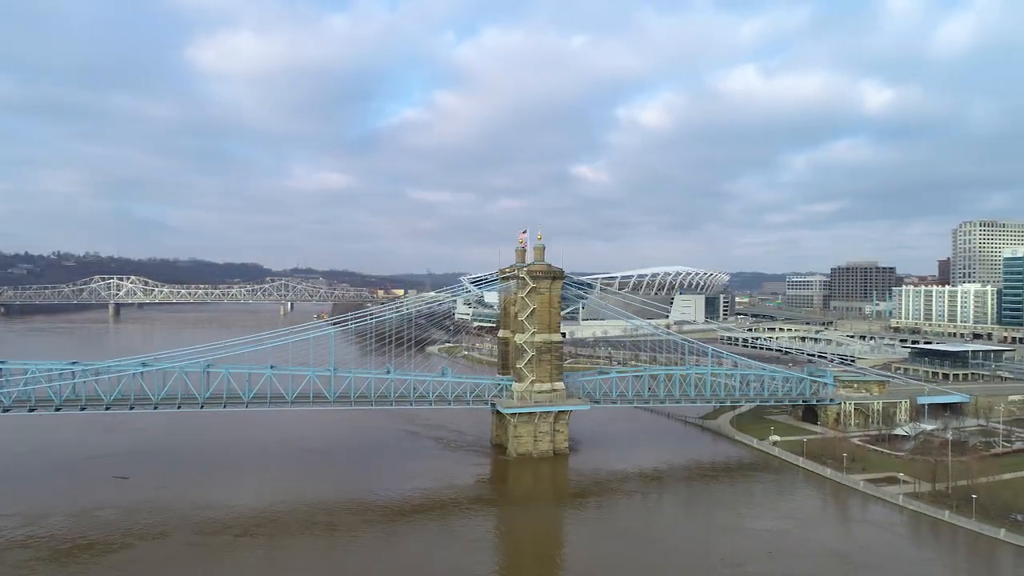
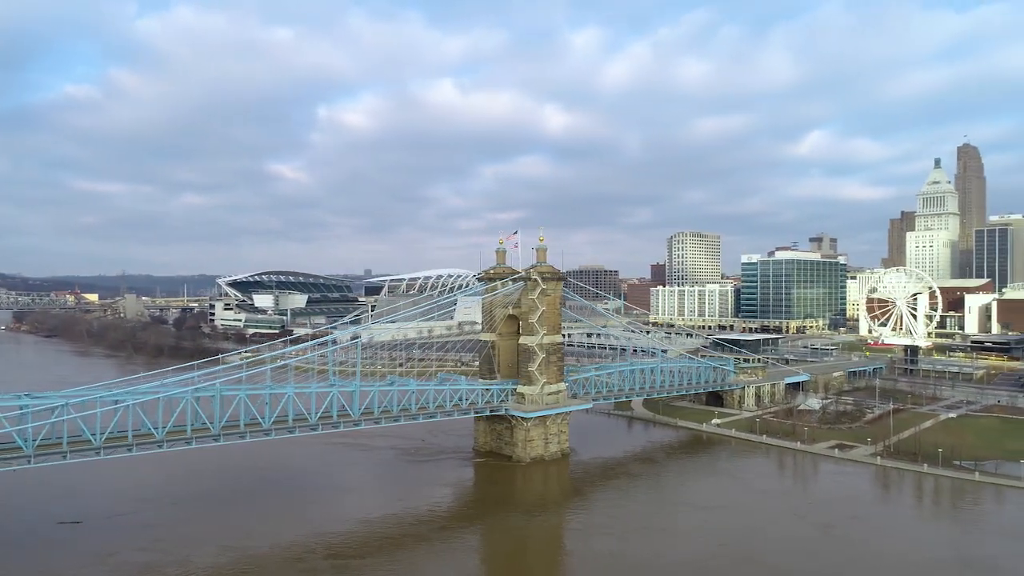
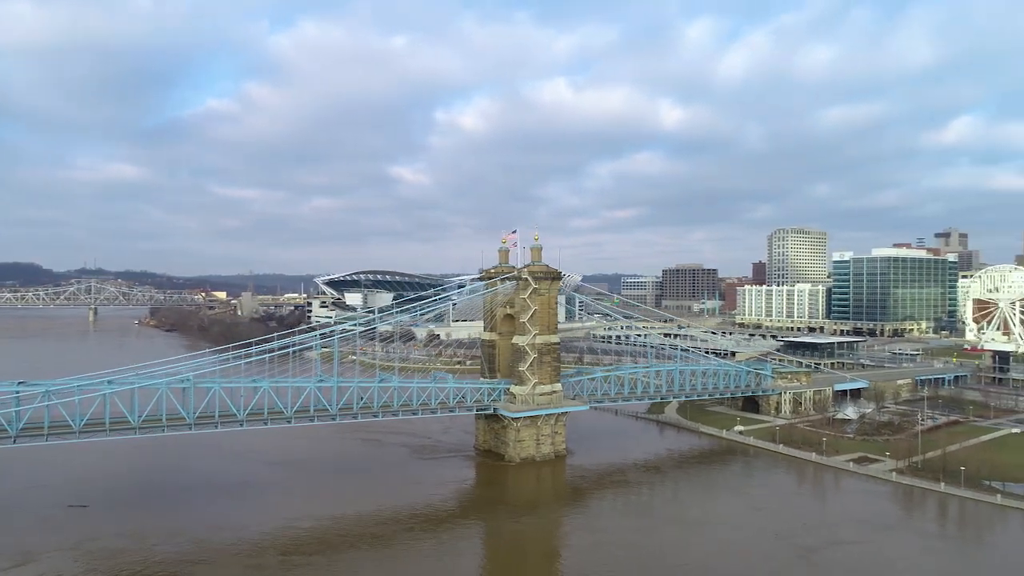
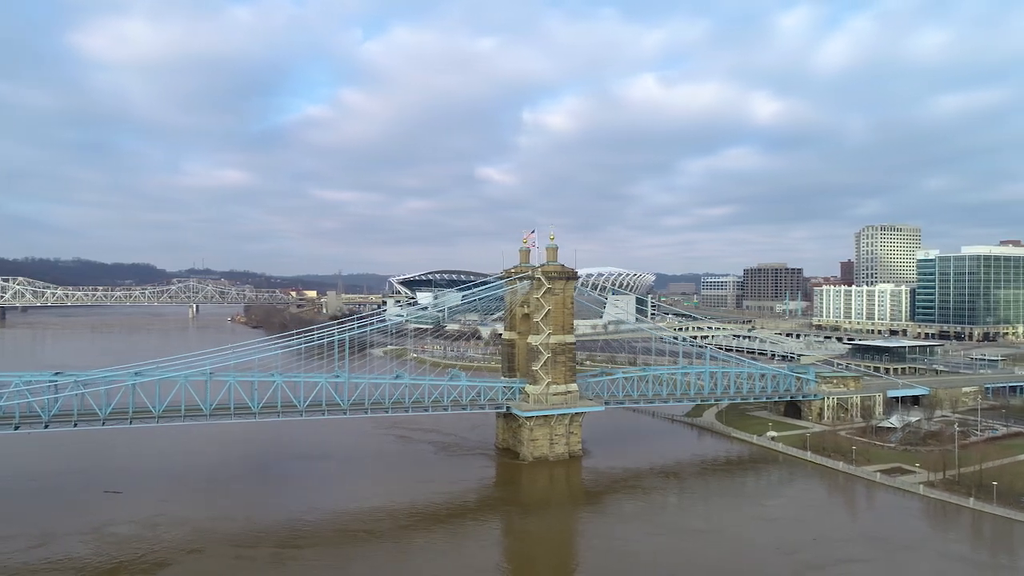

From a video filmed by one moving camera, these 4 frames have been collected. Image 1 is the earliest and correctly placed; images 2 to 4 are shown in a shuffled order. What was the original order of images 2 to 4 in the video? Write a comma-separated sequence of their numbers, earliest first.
4, 3, 2
